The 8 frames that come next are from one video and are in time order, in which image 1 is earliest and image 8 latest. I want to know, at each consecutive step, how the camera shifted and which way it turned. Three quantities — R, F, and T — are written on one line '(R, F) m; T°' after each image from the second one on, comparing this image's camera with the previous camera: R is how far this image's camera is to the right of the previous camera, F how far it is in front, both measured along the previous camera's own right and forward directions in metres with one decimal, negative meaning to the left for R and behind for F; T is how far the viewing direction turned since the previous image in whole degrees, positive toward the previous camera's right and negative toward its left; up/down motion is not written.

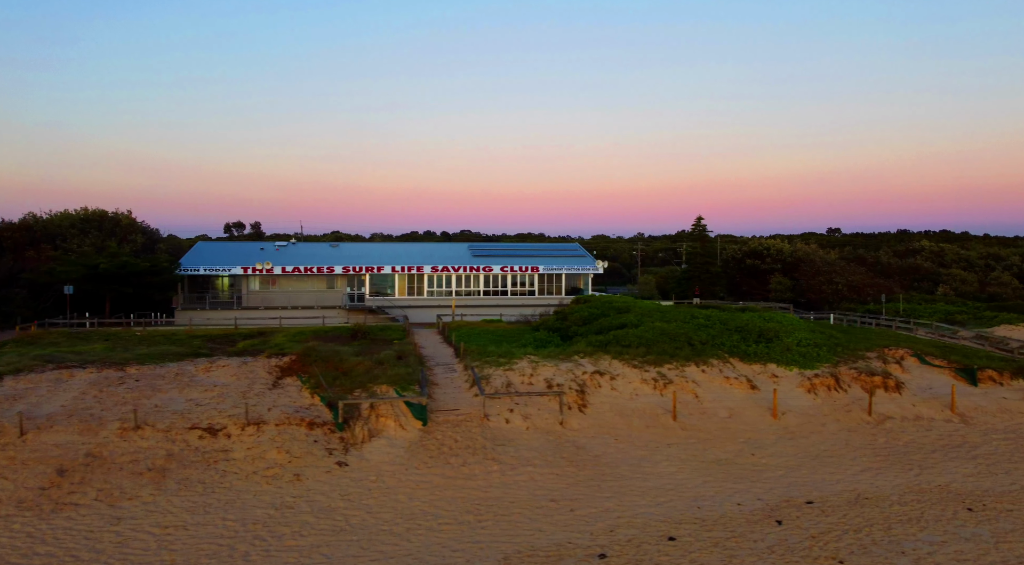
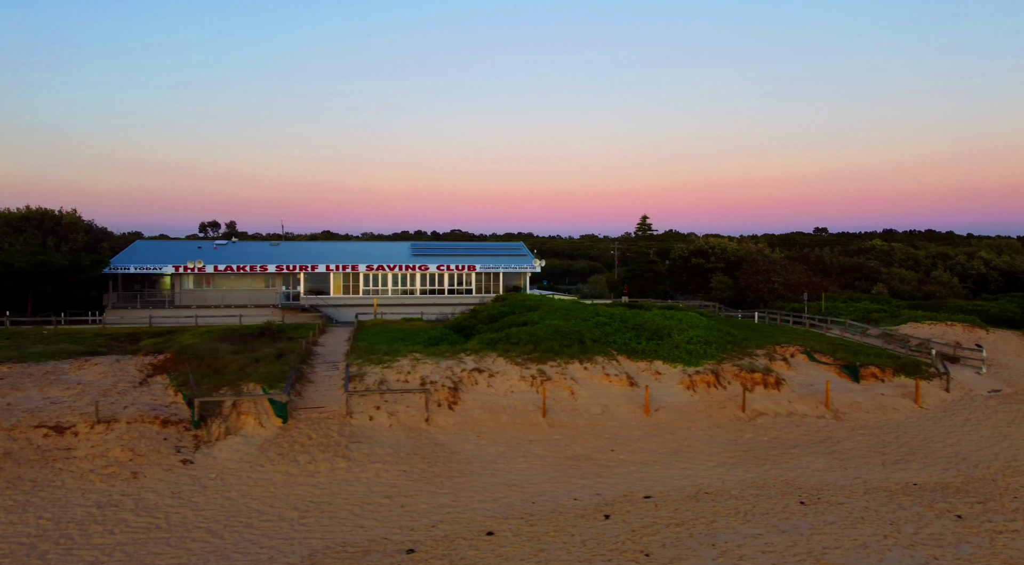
(+3.4, -0.1) m; +1°
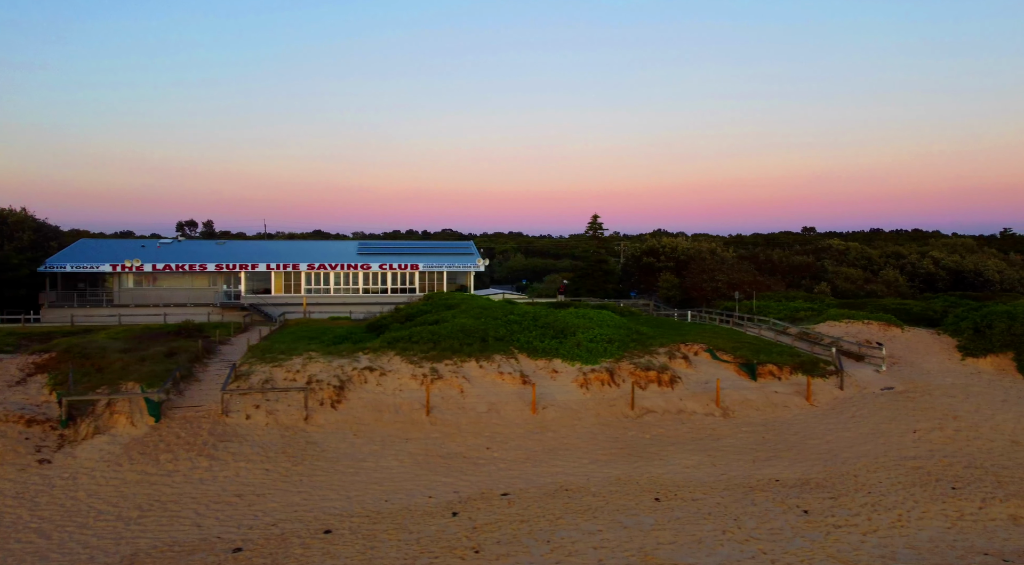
(+3.0, 0.0) m; +1°
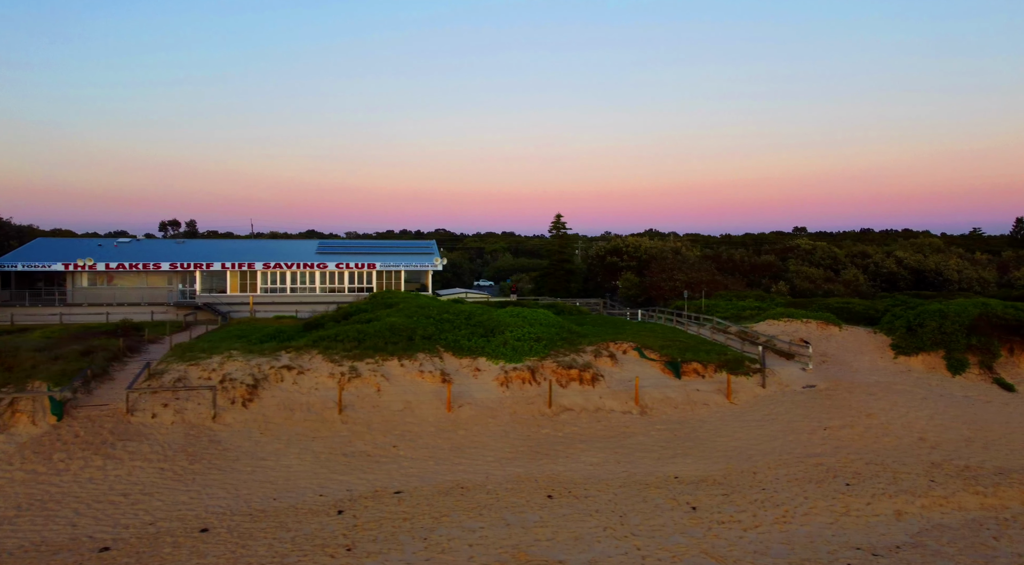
(+2.3, 0.0) m; +1°
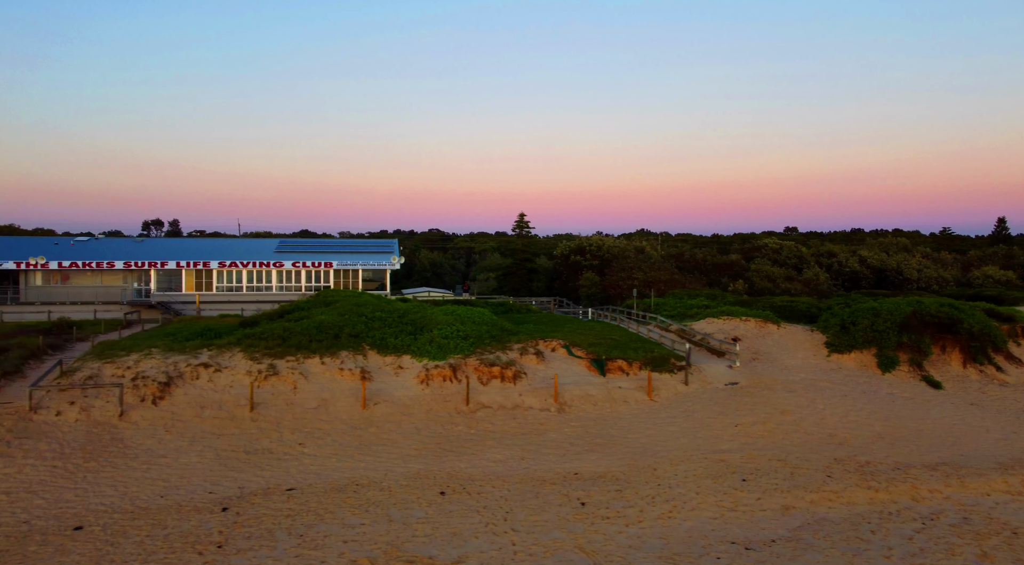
(+2.3, 0.0) m; +1°
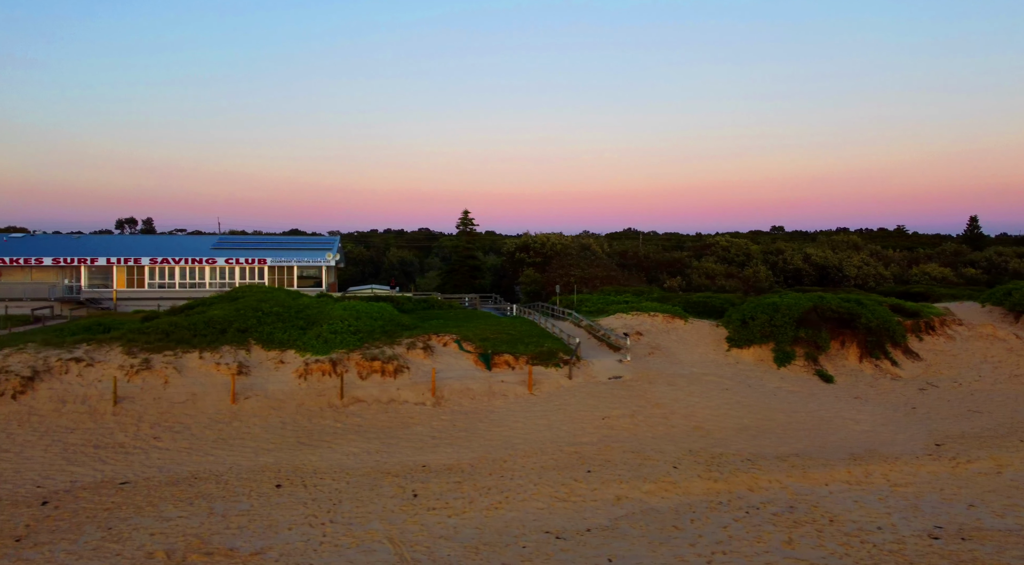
(+3.5, 0.0) m; +1°
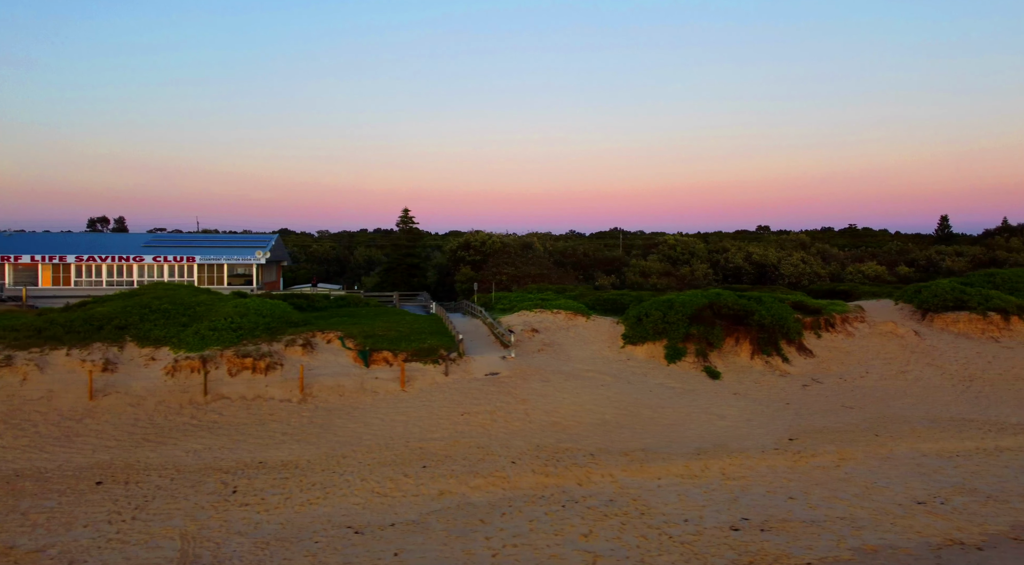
(+3.7, -0.1) m; +1°
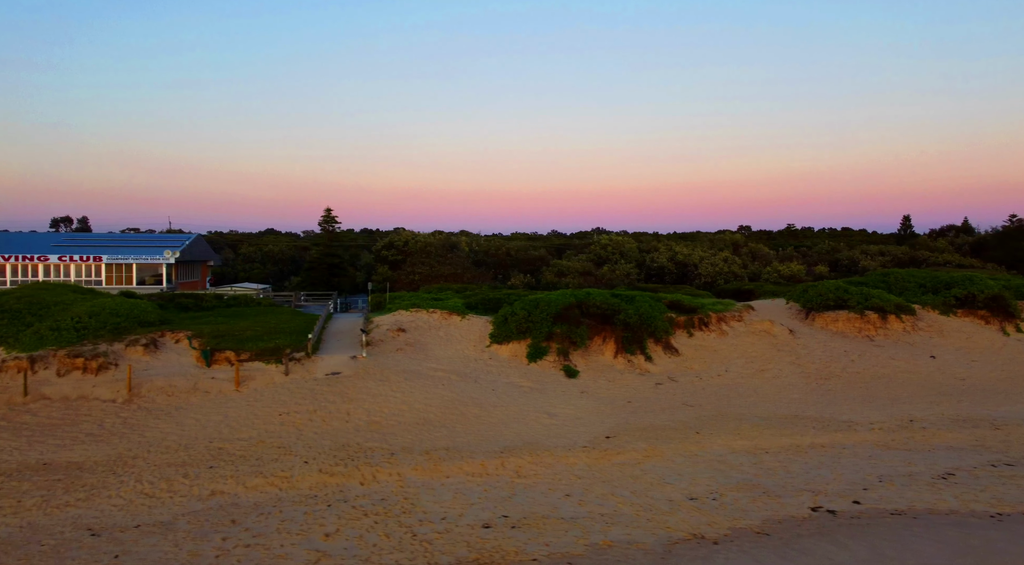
(+4.8, -0.1) m; +1°
